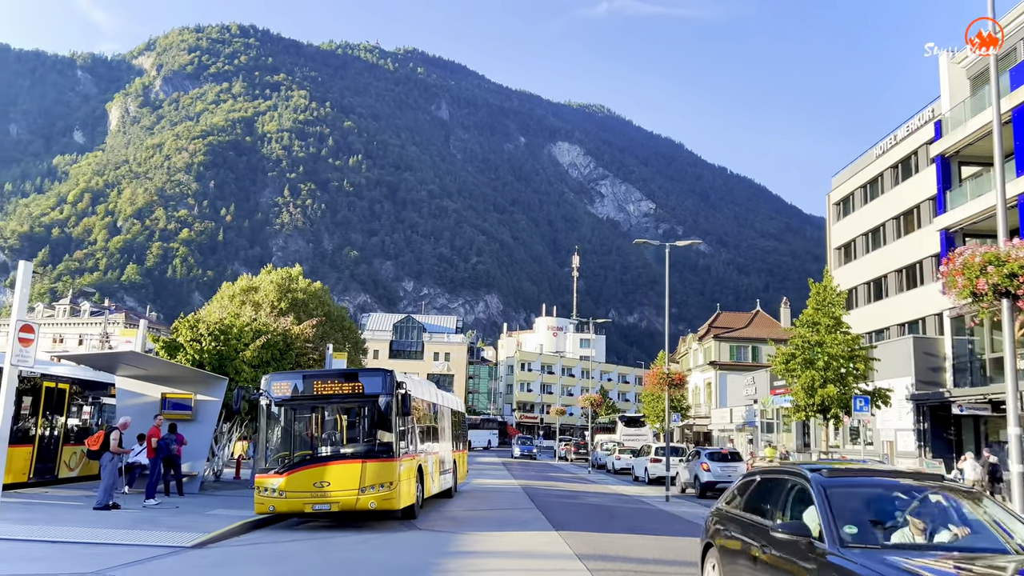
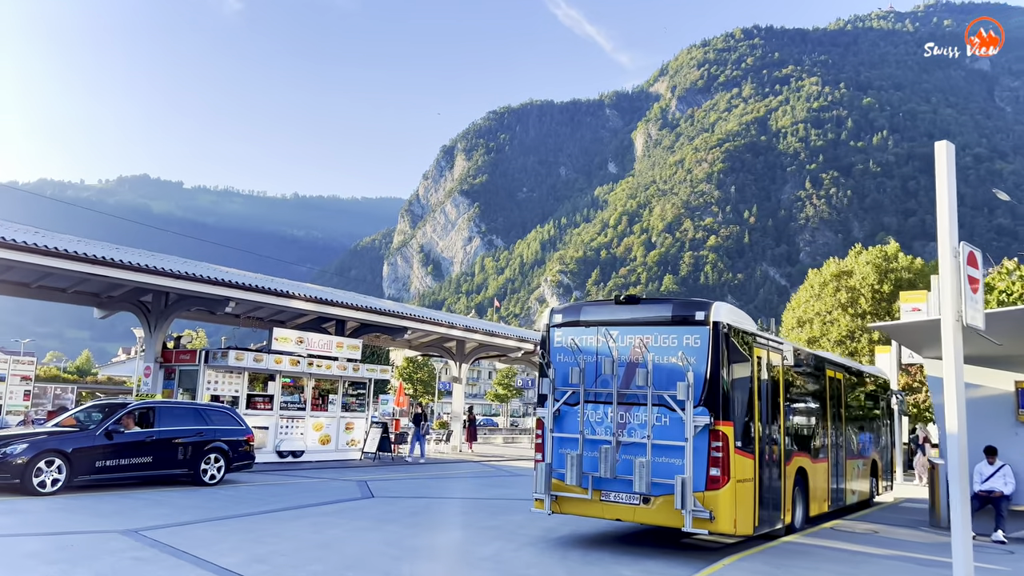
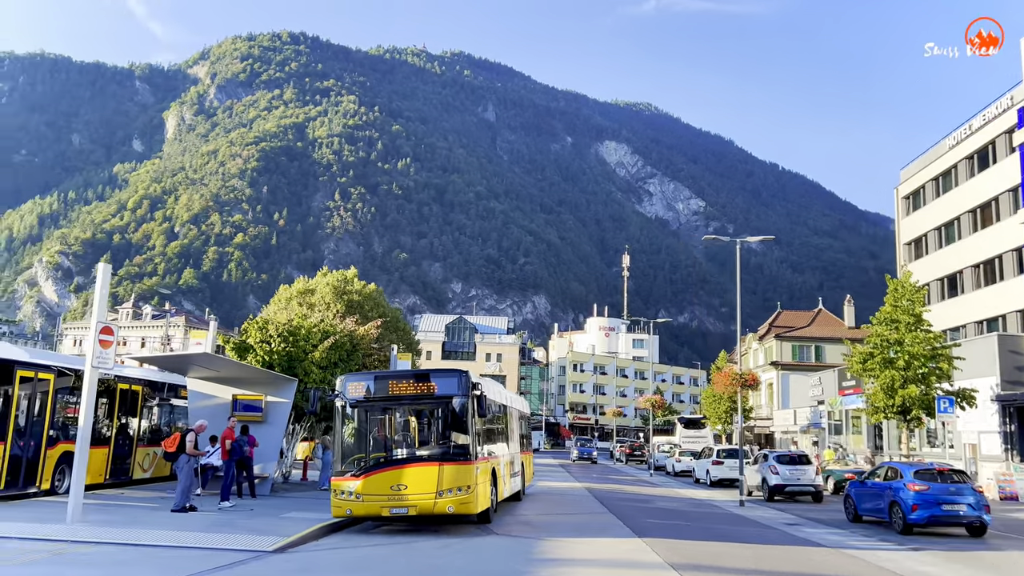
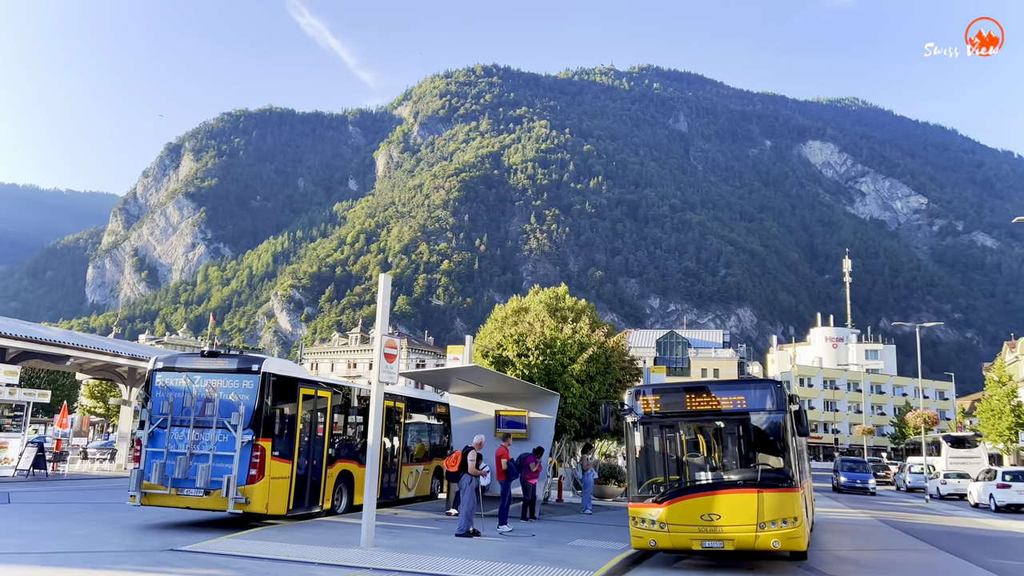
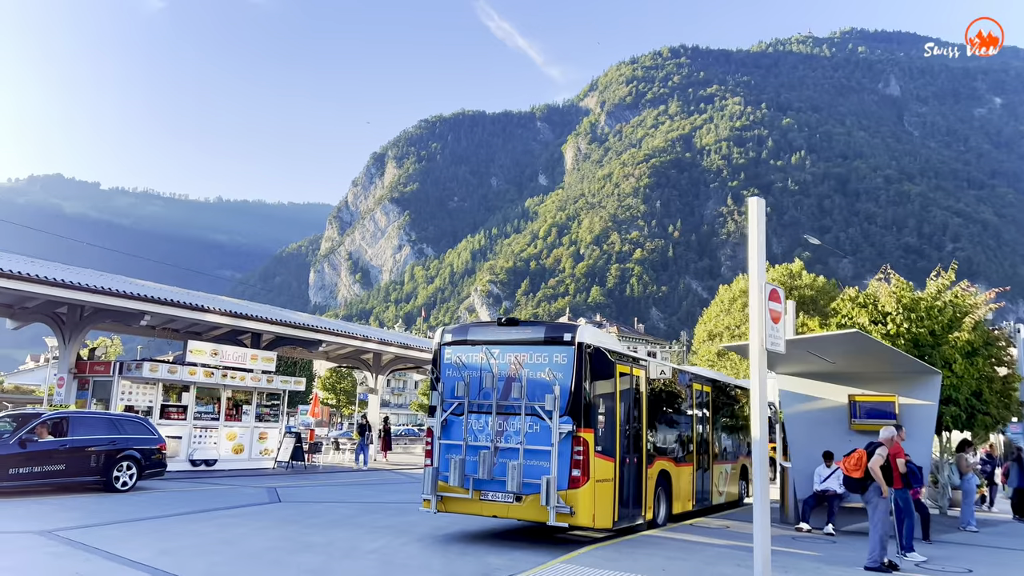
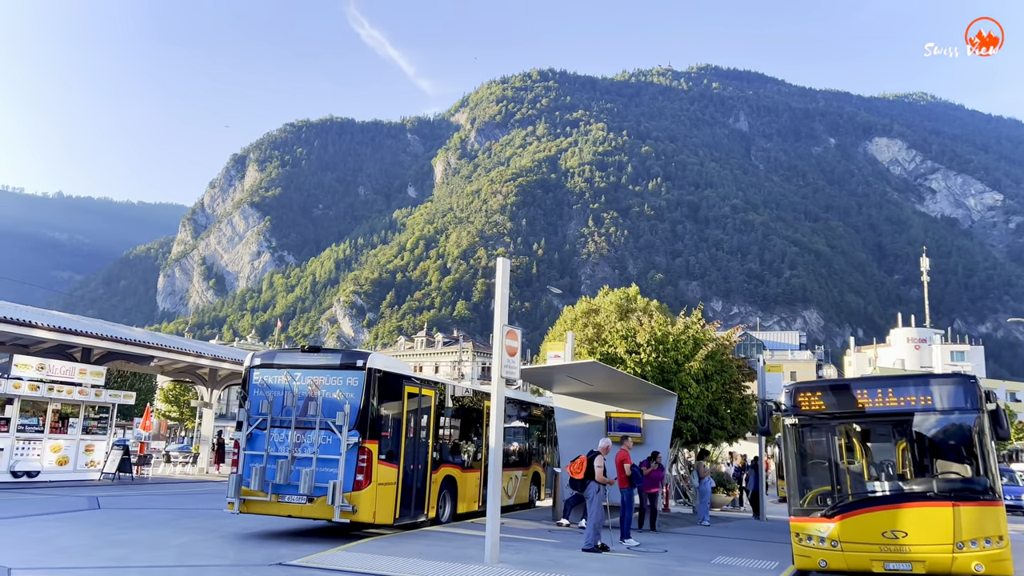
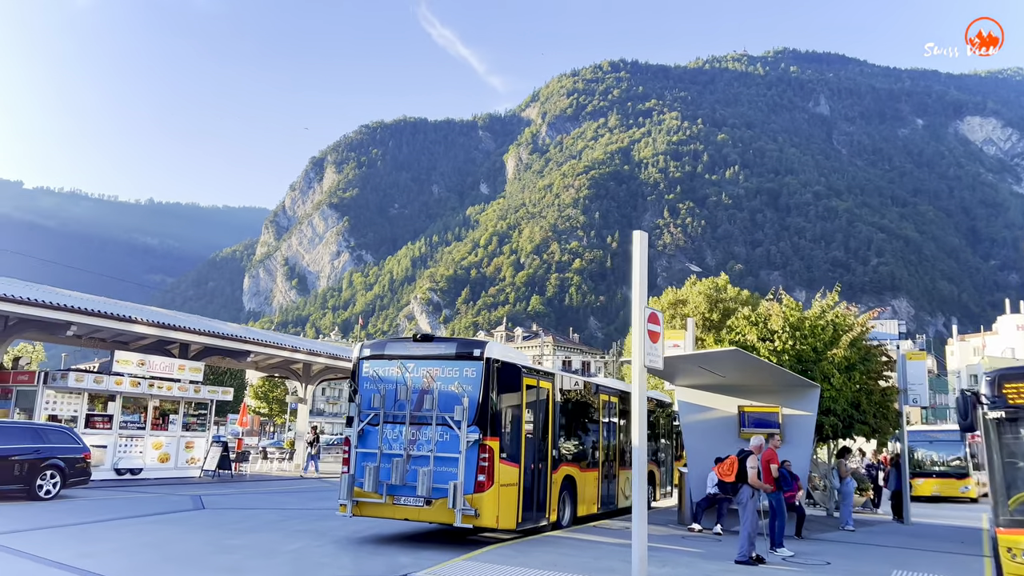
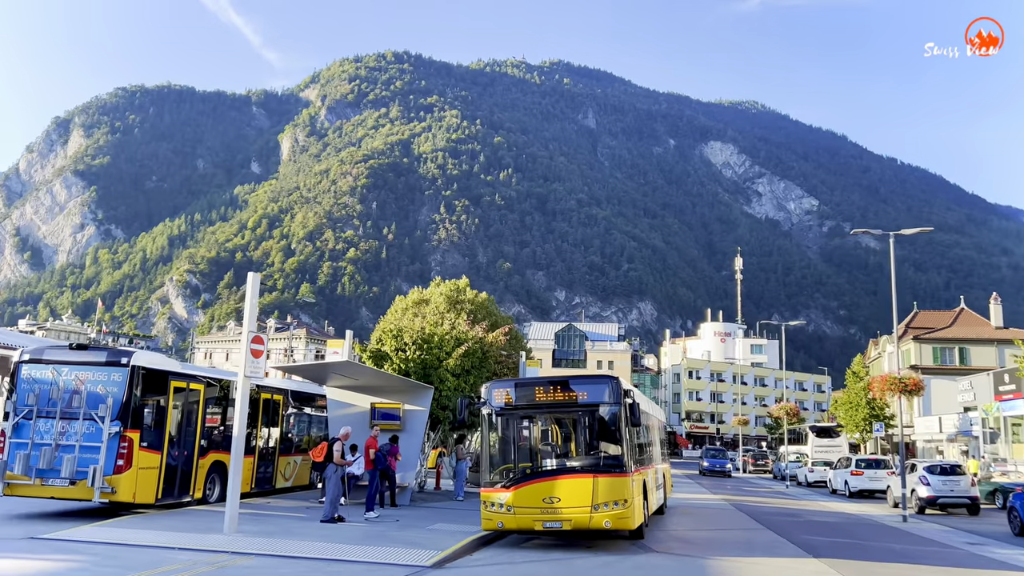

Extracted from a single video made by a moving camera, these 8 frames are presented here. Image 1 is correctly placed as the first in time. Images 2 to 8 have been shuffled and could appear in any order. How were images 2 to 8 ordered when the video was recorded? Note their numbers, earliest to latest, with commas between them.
3, 8, 4, 6, 7, 5, 2
